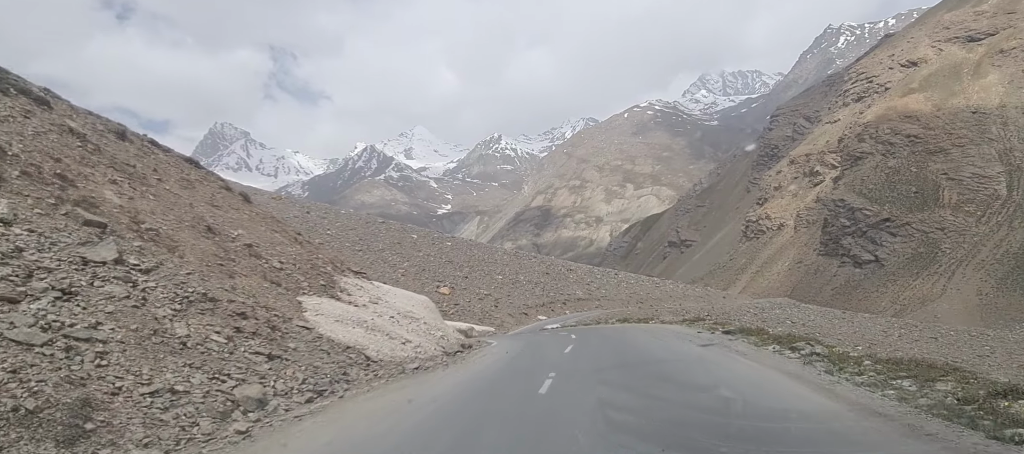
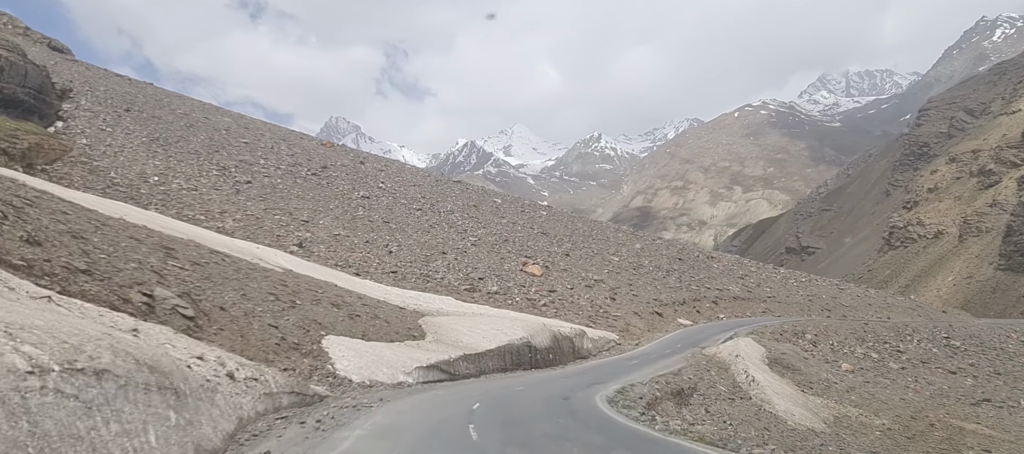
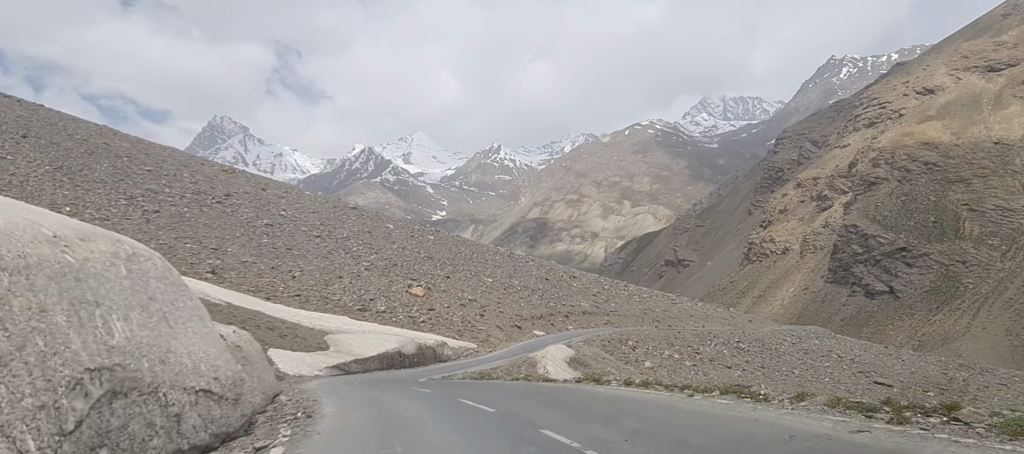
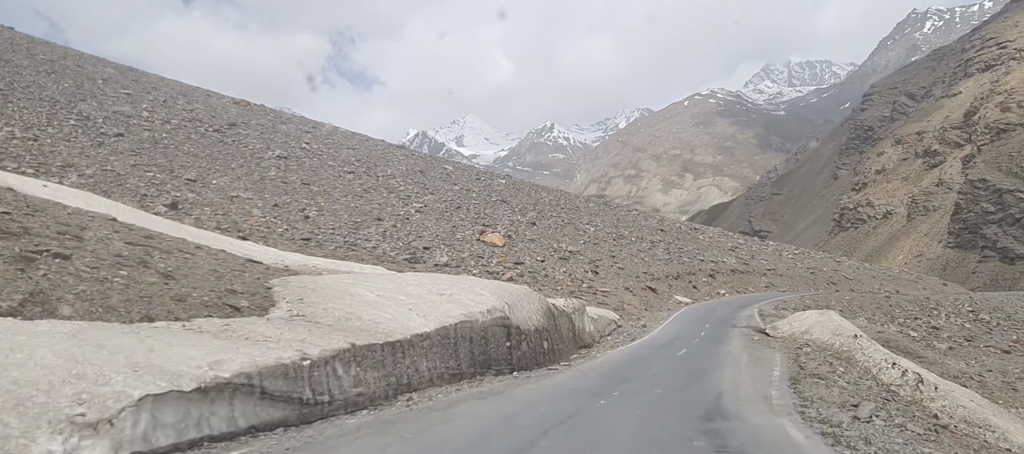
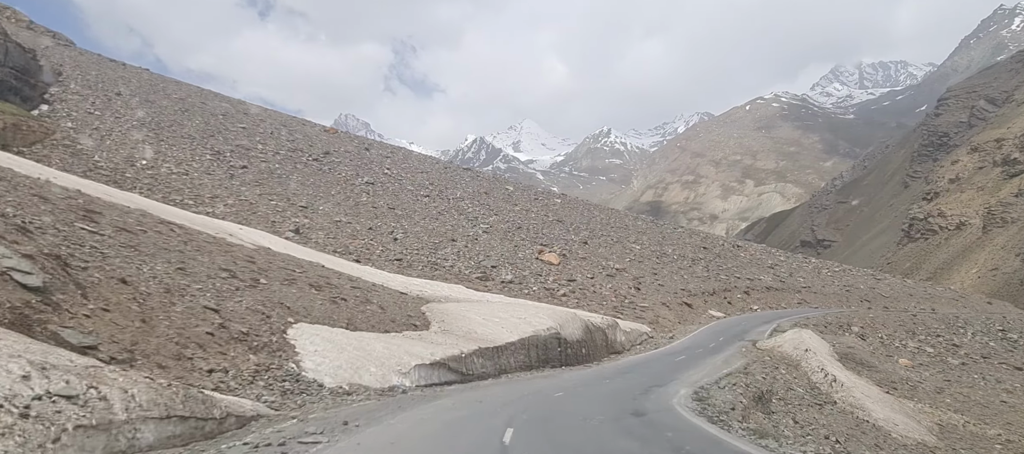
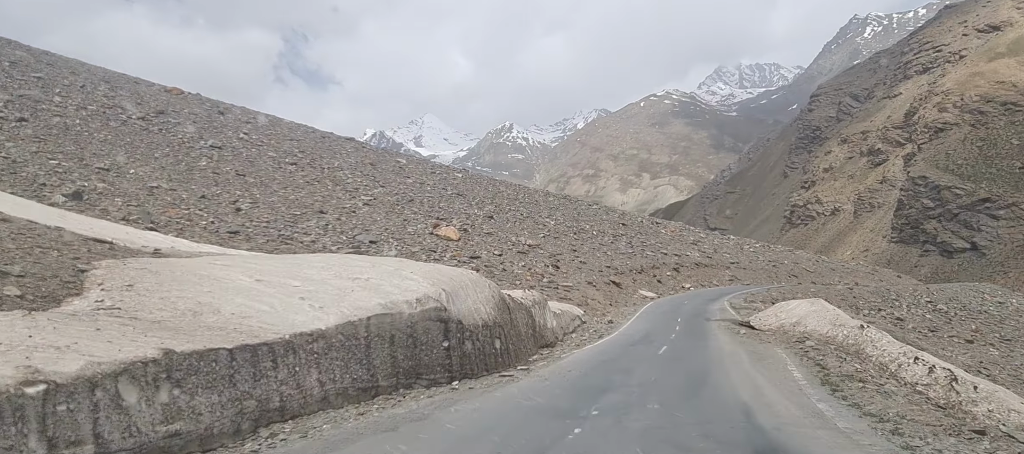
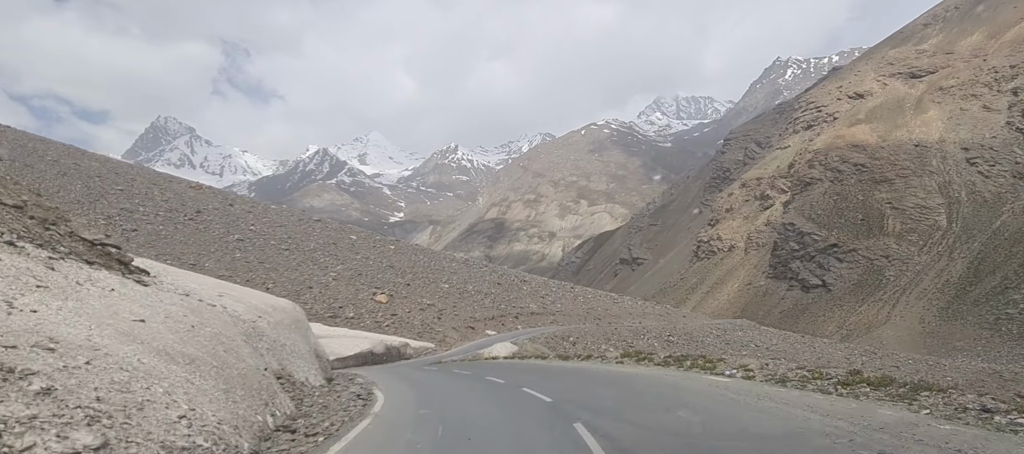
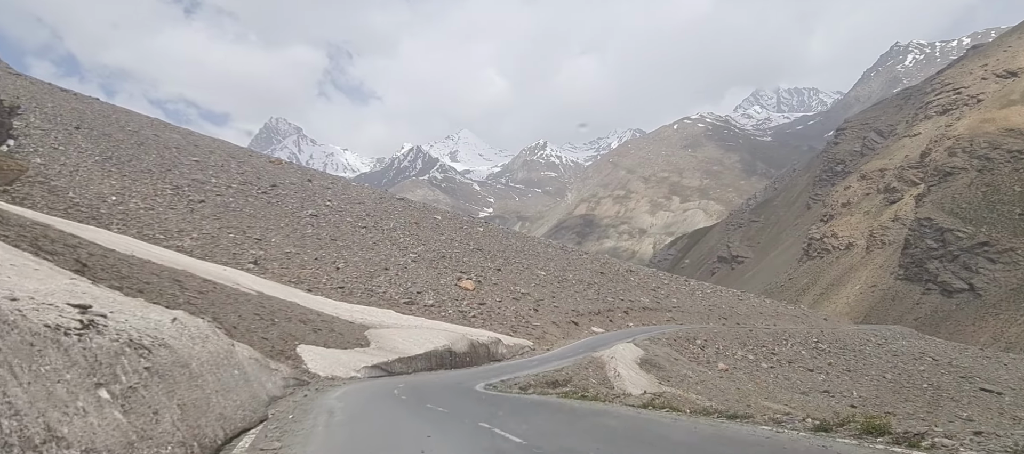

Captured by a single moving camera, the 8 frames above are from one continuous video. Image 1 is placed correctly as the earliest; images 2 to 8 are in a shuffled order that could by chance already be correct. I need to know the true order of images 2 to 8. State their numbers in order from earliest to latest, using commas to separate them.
7, 3, 8, 2, 5, 4, 6
